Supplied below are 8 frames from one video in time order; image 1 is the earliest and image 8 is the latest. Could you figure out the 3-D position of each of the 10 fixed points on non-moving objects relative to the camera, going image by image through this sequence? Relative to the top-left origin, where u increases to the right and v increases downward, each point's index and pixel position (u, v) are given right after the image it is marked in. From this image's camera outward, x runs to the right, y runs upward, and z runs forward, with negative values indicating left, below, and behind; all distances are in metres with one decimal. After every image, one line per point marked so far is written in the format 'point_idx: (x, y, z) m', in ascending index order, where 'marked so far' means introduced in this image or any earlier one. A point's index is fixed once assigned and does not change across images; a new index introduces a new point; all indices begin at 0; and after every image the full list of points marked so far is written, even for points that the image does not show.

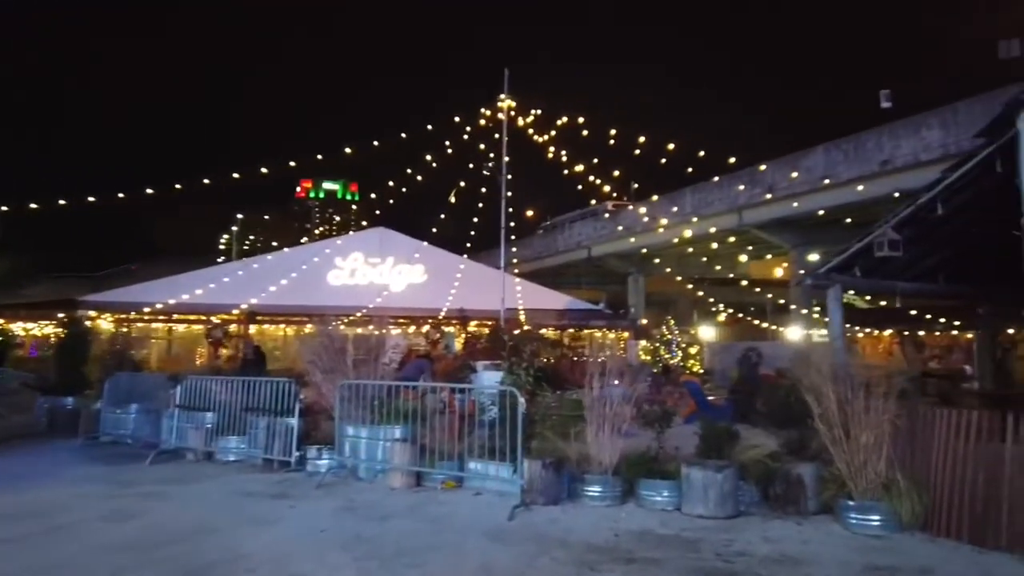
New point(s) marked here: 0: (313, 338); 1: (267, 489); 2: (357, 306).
0: (-2.2, -0.6, +10.3) m
1: (-2.0, -1.7, +7.5) m
2: (-2.5, -0.3, +14.8) m
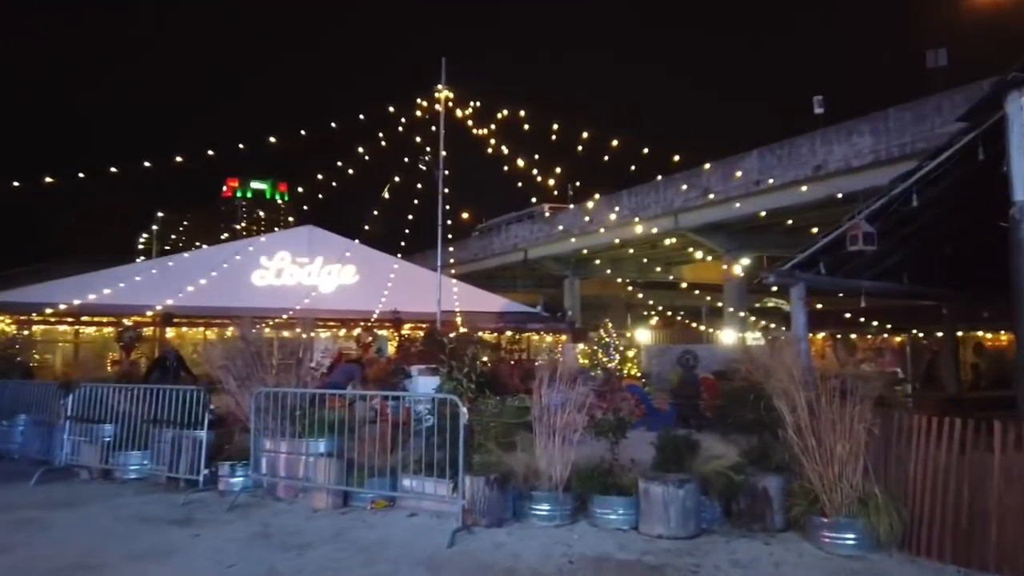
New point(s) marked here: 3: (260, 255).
0: (-2.9, -0.5, +9.3) m
1: (-2.5, -1.6, +6.6) m
2: (-3.4, -0.3, +13.9) m
3: (-3.9, +0.5, +14.1) m
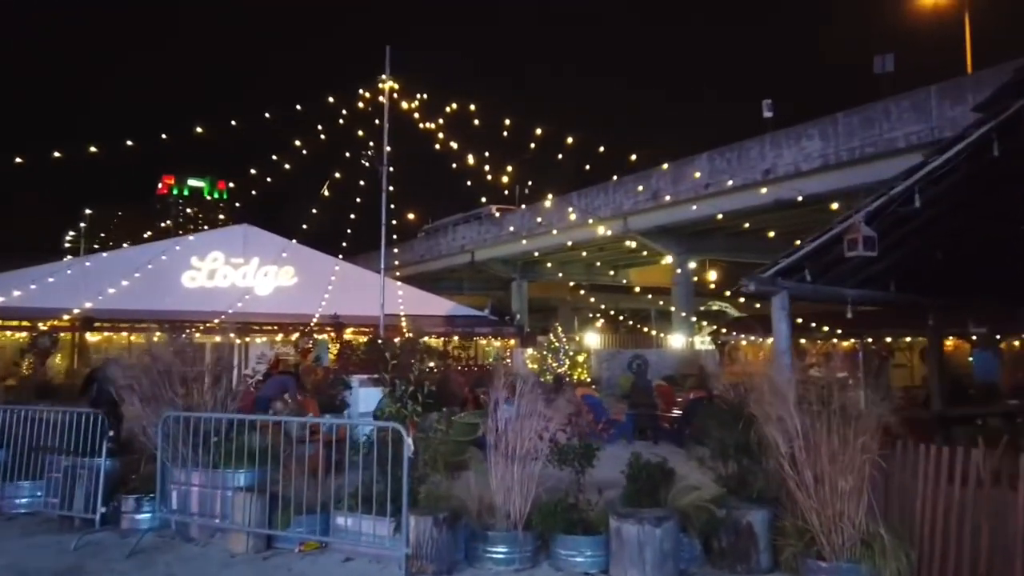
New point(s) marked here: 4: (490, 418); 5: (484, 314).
0: (-3.3, -0.6, +8.3) m
1: (-2.8, -1.7, +5.6) m
2: (-4.2, -0.3, +12.8) m
3: (-4.6, +0.5, +13.0) m
4: (-0.2, -0.9, +6.1) m
5: (-0.6, -0.6, +19.7) m
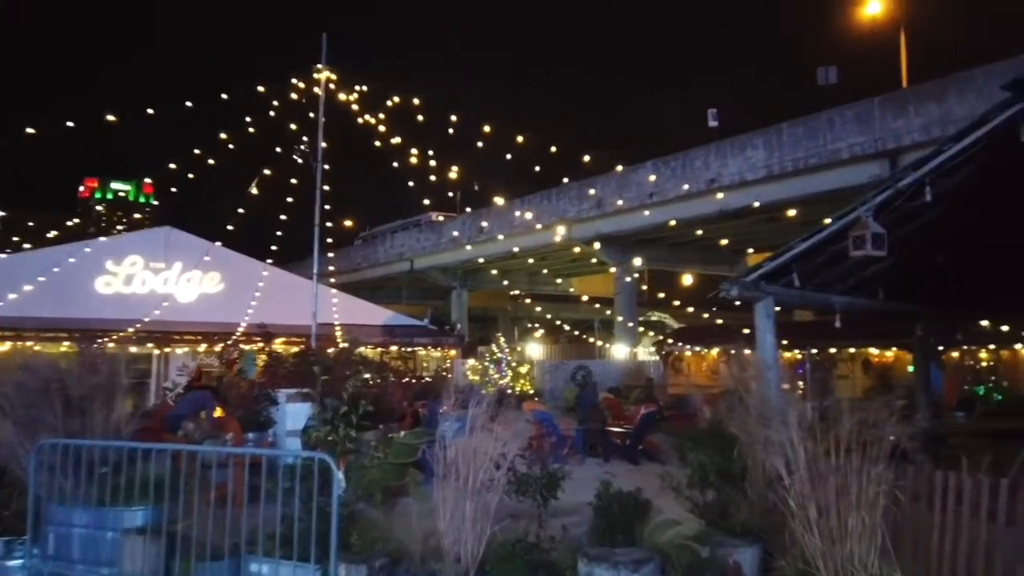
0: (-3.8, -0.6, +7.1) m
1: (-3.0, -1.7, +4.5) m
2: (-4.9, -0.4, +11.6) m
3: (-5.3, +0.4, +11.8) m
4: (-0.4, -0.9, +5.2) m
5: (-1.8, -0.7, +18.8) m
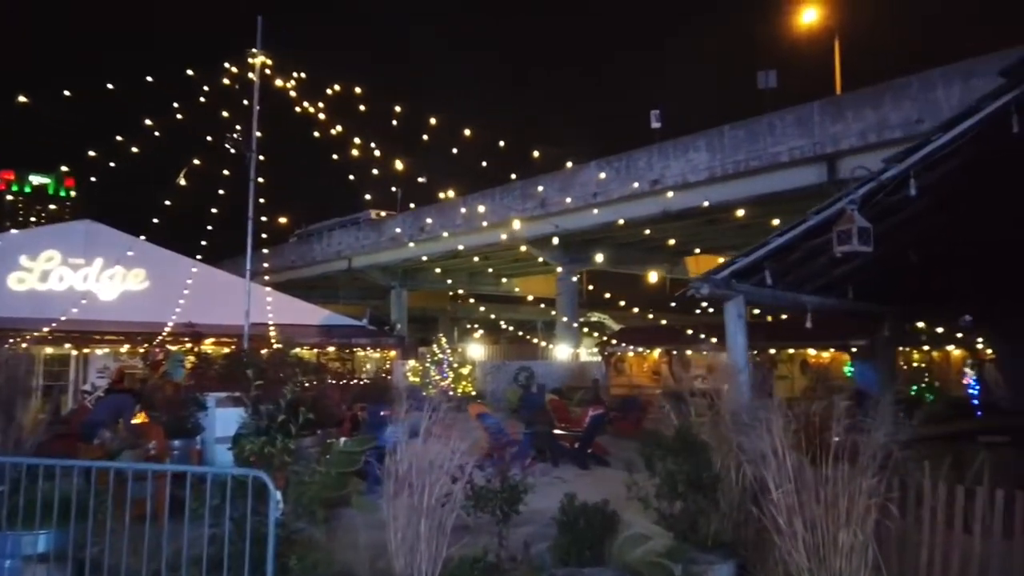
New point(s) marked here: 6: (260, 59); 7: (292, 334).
0: (-4.1, -0.6, +6.4) m
1: (-3.2, -1.6, +3.8) m
2: (-5.5, -0.4, +10.8) m
3: (-6.0, +0.5, +10.9) m
4: (-0.7, -0.8, +4.7) m
5: (-3.0, -0.7, +18.1) m
6: (-3.4, +3.1, +12.4) m
7: (-3.1, -0.6, +12.9) m
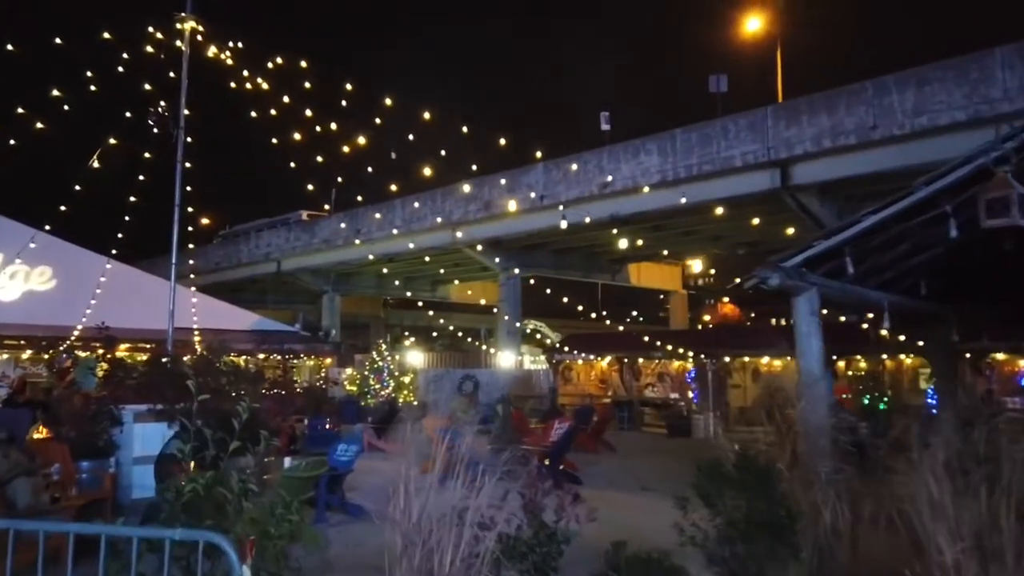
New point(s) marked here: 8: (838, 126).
0: (-4.1, -0.5, +4.8) m
1: (-2.9, -1.5, +2.3) m
2: (-5.8, -0.3, +9.1) m
3: (-6.3, +0.5, +9.2) m
4: (-0.5, -0.8, +3.4) m
5: (-3.8, -0.7, +16.6) m
6: (-3.8, +3.1, +10.9) m
7: (-3.5, -0.6, +11.4) m
8: (+6.9, +3.4, +19.5) m
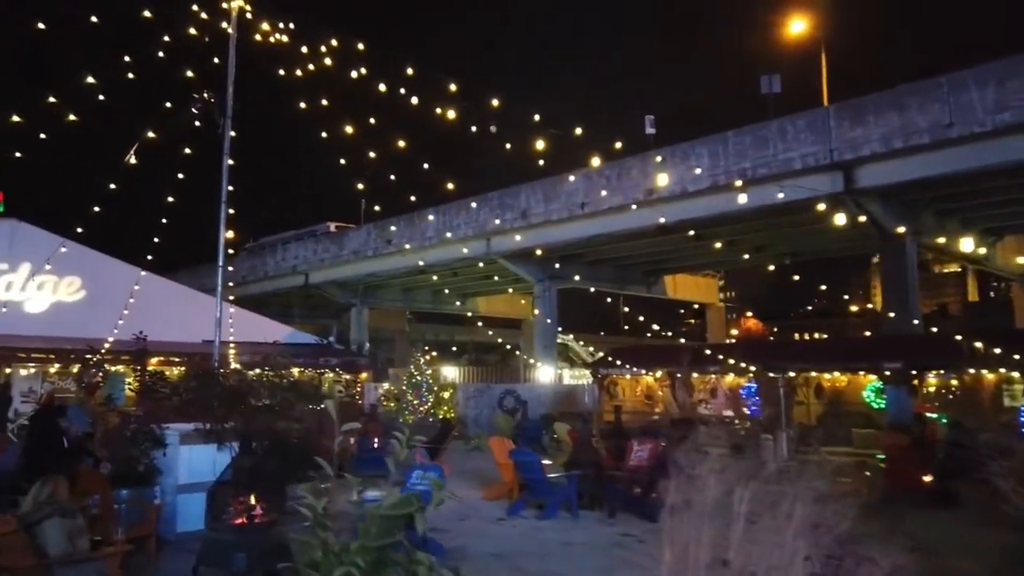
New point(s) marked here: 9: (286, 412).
0: (-3.2, -0.4, +3.7) m
1: (-2.2, -1.4, +1.1) m
2: (-4.9, -0.3, +8.0) m
3: (-5.4, +0.5, +8.1) m
4: (+0.3, -0.7, +2.2) m
5: (-2.8, -0.9, +15.4) m
6: (-2.9, +3.1, +9.8) m
7: (-2.6, -0.7, +10.3) m
8: (+8.0, +3.3, +18.2) m
9: (-2.0, -1.1, +8.1) m
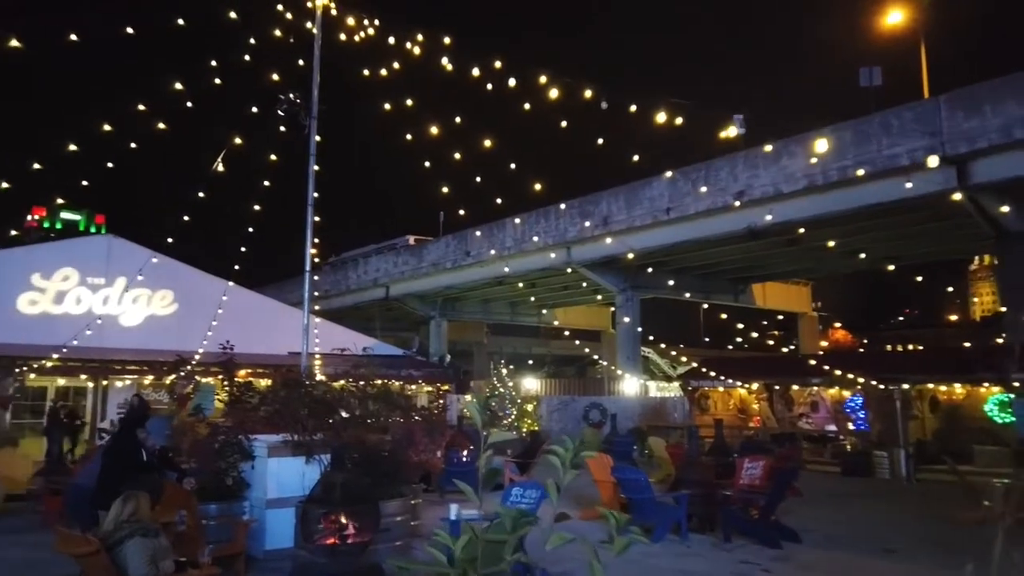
0: (-2.7, -0.4, +3.3) m
1: (-1.8, -1.3, +0.6) m
2: (-4.0, -0.4, +7.7) m
3: (-4.5, +0.4, +7.9) m
4: (+0.7, -0.6, +1.5) m
5: (-1.3, -1.0, +14.9) m
6: (-1.9, +3.0, +9.4) m
7: (-1.5, -0.7, +9.8) m
8: (+9.6, +3.2, +16.9) m
9: (-1.1, -1.1, +7.6) m
